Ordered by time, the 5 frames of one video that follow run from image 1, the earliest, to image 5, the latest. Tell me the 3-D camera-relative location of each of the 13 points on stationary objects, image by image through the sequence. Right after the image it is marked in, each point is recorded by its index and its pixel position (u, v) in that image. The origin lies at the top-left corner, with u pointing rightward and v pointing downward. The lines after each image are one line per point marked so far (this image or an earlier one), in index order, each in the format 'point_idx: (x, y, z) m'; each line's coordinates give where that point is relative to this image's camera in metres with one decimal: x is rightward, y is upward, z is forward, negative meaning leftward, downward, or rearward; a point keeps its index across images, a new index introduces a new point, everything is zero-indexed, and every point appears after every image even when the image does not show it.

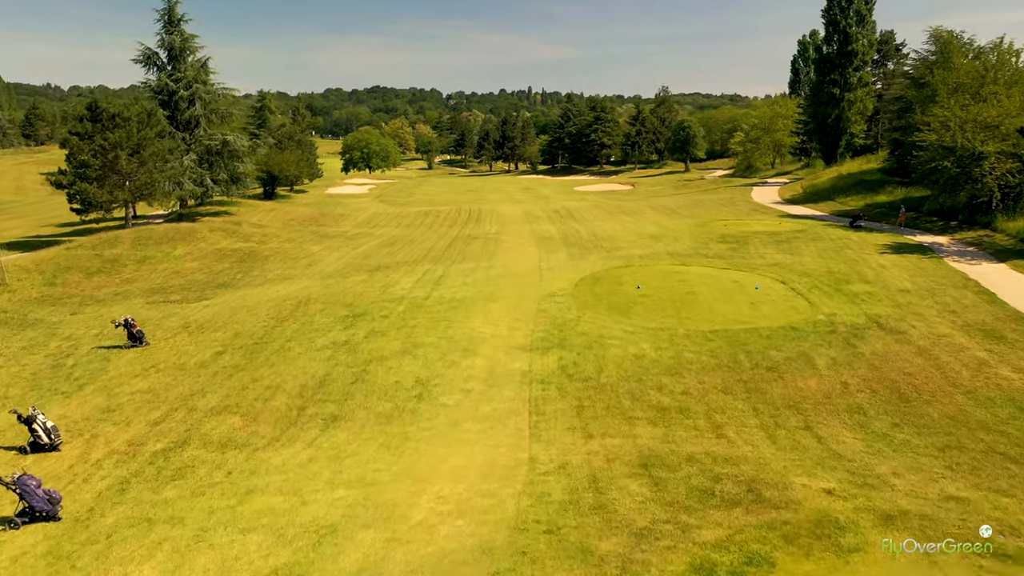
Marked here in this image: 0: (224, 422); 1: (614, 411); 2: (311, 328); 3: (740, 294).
0: (-4.4, -2.0, +12.3) m
1: (+1.5, -1.8, +12.0) m
2: (-4.4, -0.9, +17.3) m
3: (+5.6, -0.2, +19.8) m
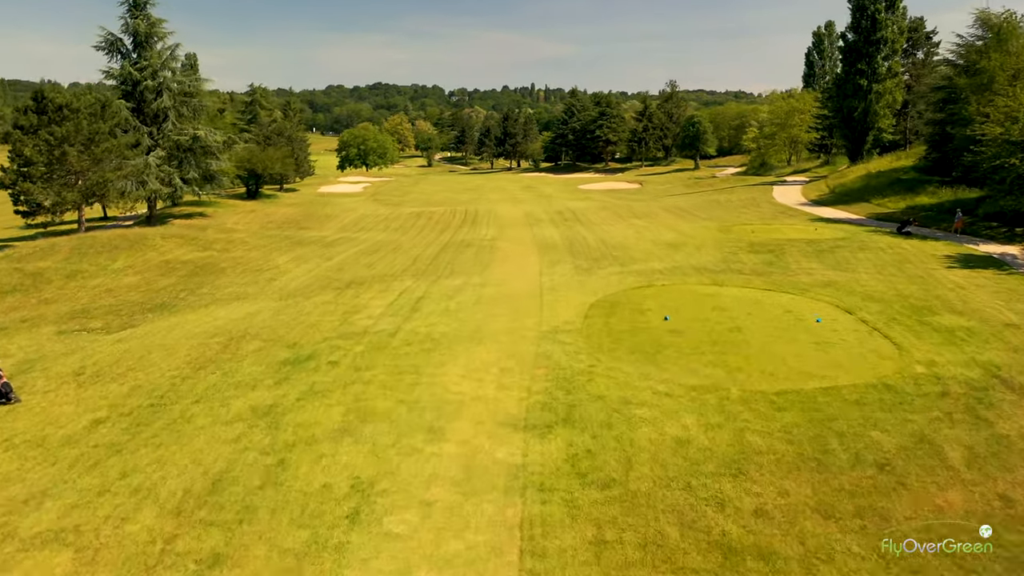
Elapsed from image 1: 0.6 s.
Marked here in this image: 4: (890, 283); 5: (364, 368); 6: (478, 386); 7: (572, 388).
0: (-4.6, -2.7, +7.9) m
1: (+1.4, -2.5, +7.6) m
2: (-4.5, -1.5, +12.9) m
3: (+5.5, -0.8, +15.3) m
4: (+9.4, +0.1, +20.0) m
5: (-2.4, -1.3, +13.2) m
6: (-0.5, -1.5, +12.0) m
7: (+0.9, -1.5, +11.9) m
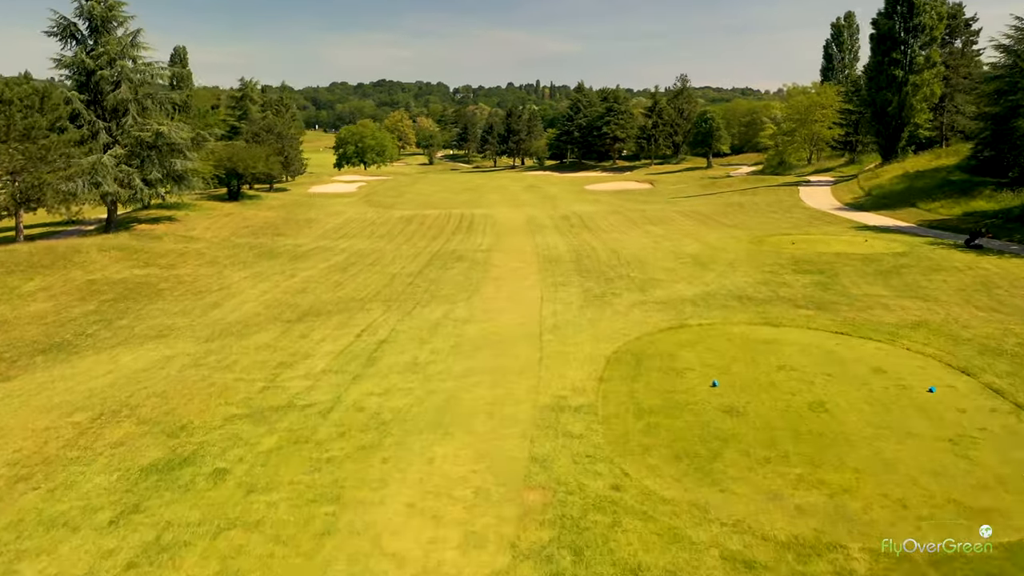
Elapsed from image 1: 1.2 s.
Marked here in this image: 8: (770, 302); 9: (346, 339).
0: (-4.9, -3.5, +3.2) m
1: (+1.1, -3.3, +2.9) m
2: (-4.7, -2.3, +8.2) m
3: (+5.3, -1.6, +10.6) m
4: (+9.3, -0.7, +15.2) m
5: (-2.7, -2.1, +8.5) m
6: (-0.8, -2.3, +7.3) m
7: (+0.6, -2.3, +7.2) m
8: (+5.8, -0.3, +17.9) m
9: (-3.3, -1.0, +16.2) m
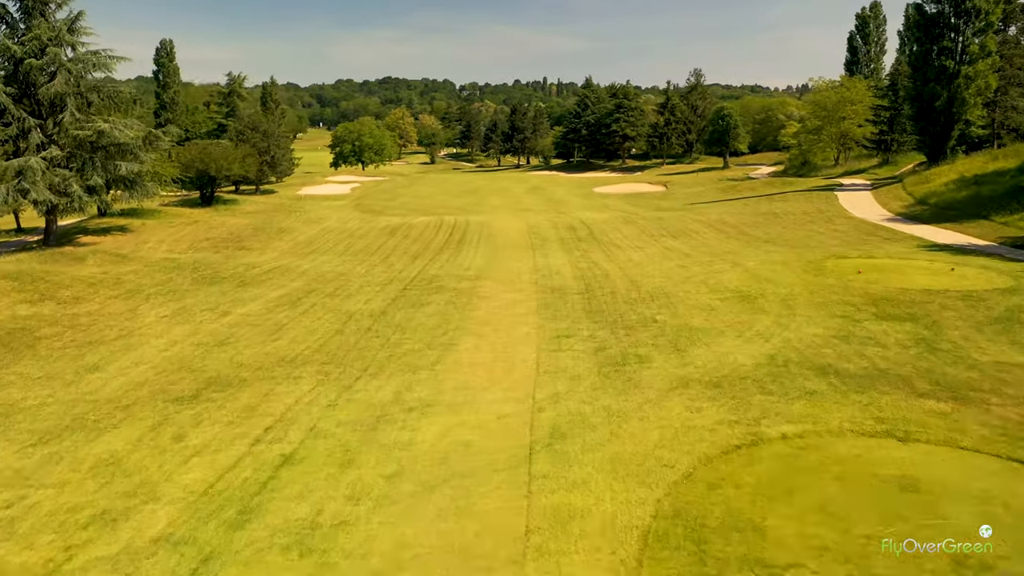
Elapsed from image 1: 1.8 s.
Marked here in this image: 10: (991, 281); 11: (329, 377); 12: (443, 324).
0: (-5.3, -4.6, -2.4) m
1: (+0.7, -4.5, -2.7) m
2: (-5.1, -3.4, +2.6) m
3: (+4.9, -2.7, +4.9) m
4: (+8.9, -1.8, +9.5) m
5: (-3.1, -3.2, +2.9) m
6: (-1.1, -3.4, +1.7) m
7: (+0.2, -3.4, +1.6) m
8: (+5.5, -1.4, +12.3) m
9: (-3.6, -2.1, +10.6) m
10: (+11.8, +0.2, +19.8) m
11: (-3.2, -1.6, +14.2) m
12: (-1.5, -0.8, +18.3) m
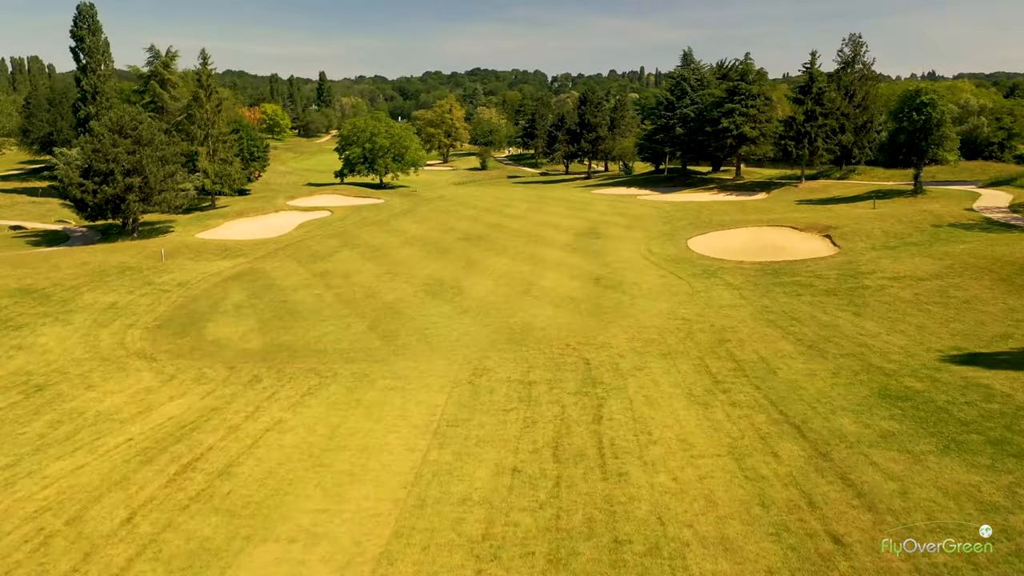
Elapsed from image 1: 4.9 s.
0: (-13.1, -11.8, -34.3) m
1: (-7.3, -11.7, -35.3) m
2: (-12.4, -10.5, -29.3) m
3: (-2.1, -10.0, -28.3) m
4: (+2.5, -9.1, -24.2) m
5: (-10.3, -10.4, -29.3) m
6: (-8.5, -10.6, -30.7) m
7: (-7.2, -10.6, -31.0) m
8: (-0.7, -8.7, -21.0) m
9: (-9.9, -9.2, -21.6) m
10: (+6.6, -7.1, -14.3) m
11: (-9.0, -8.6, -18.1) m
12: (-6.9, -7.9, -14.2) m
